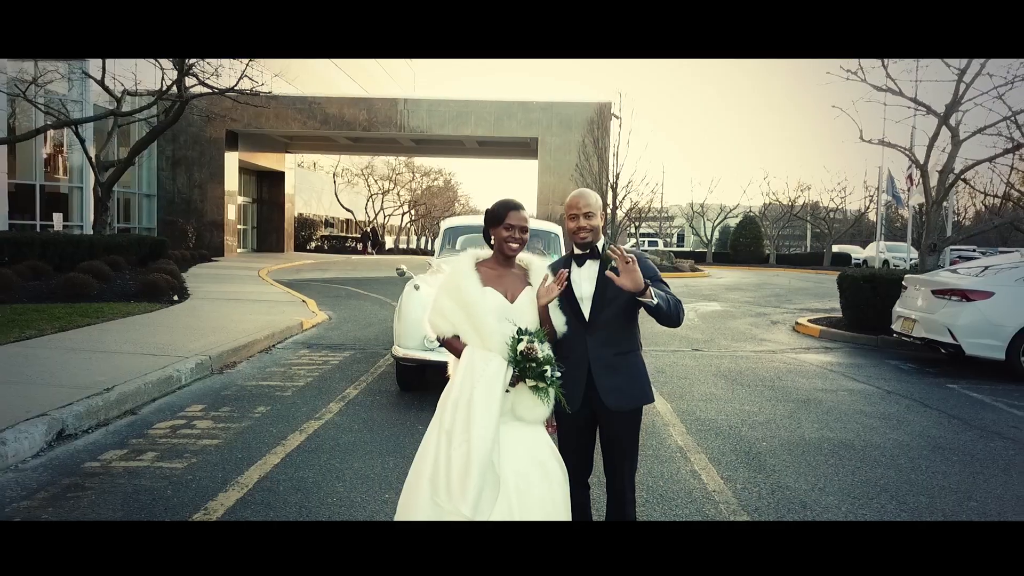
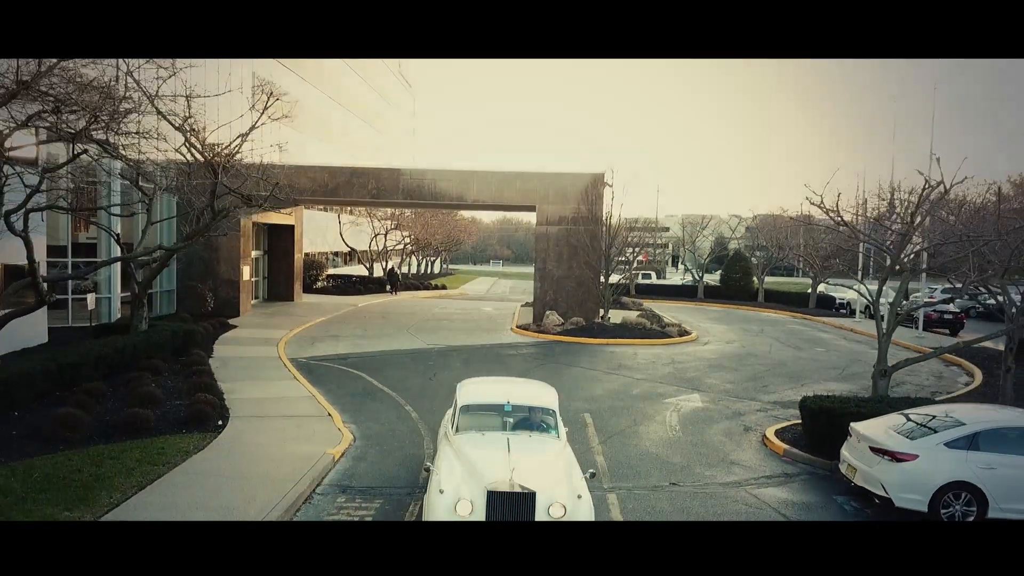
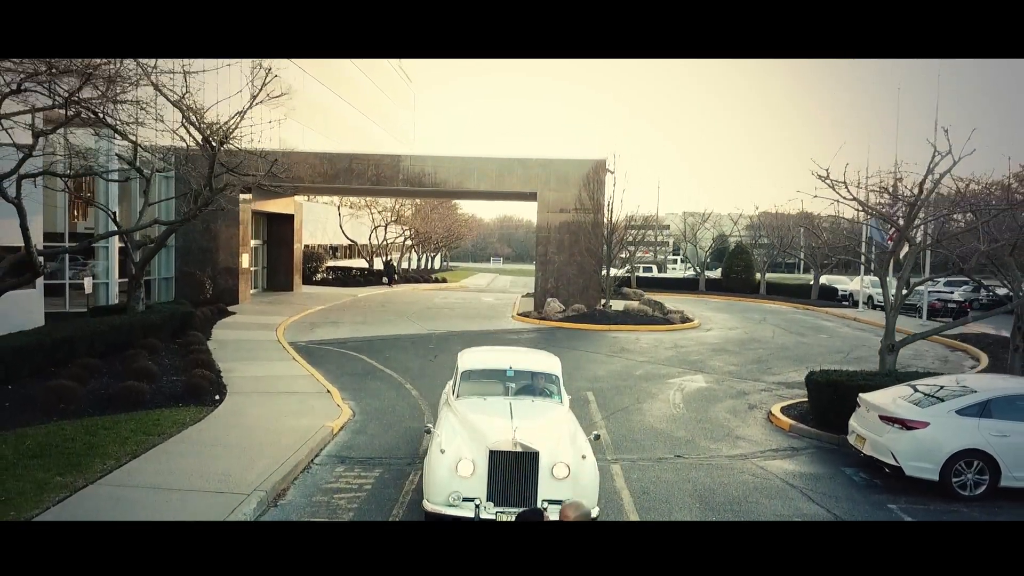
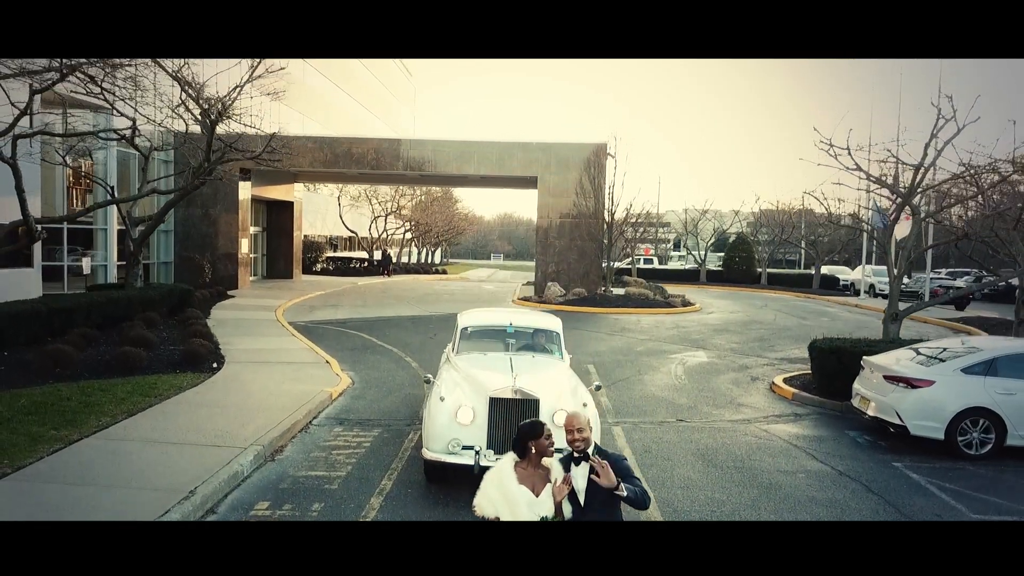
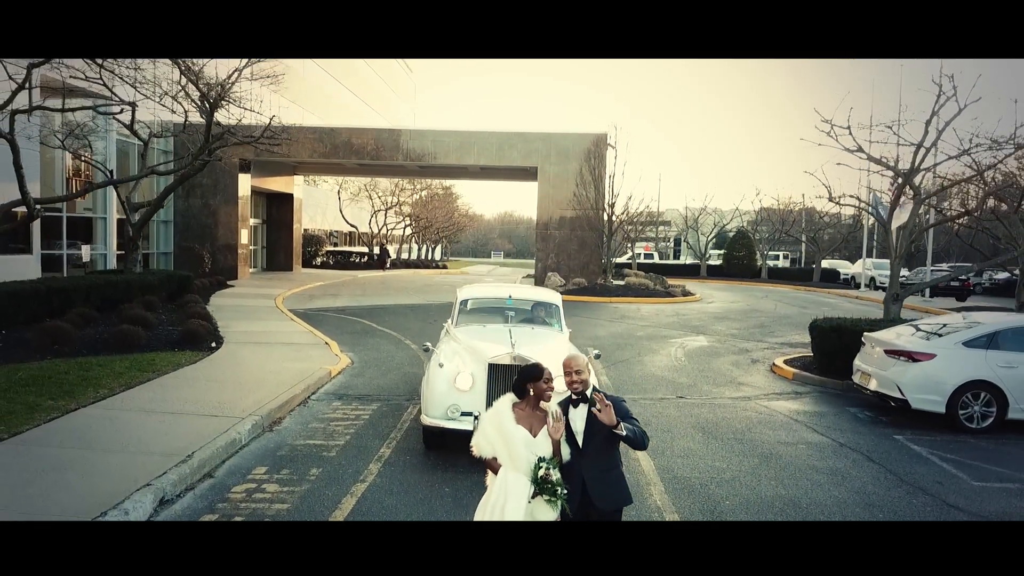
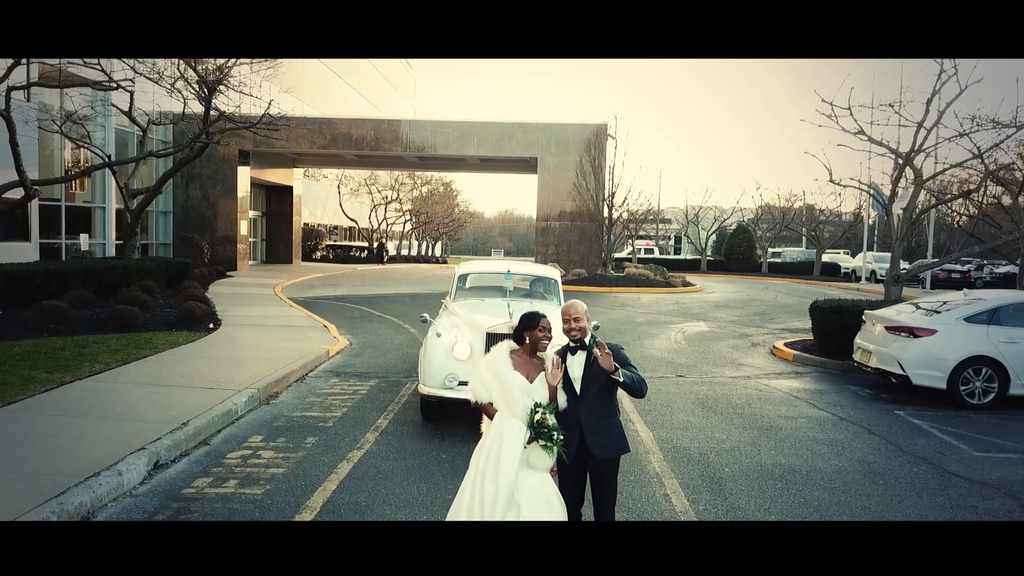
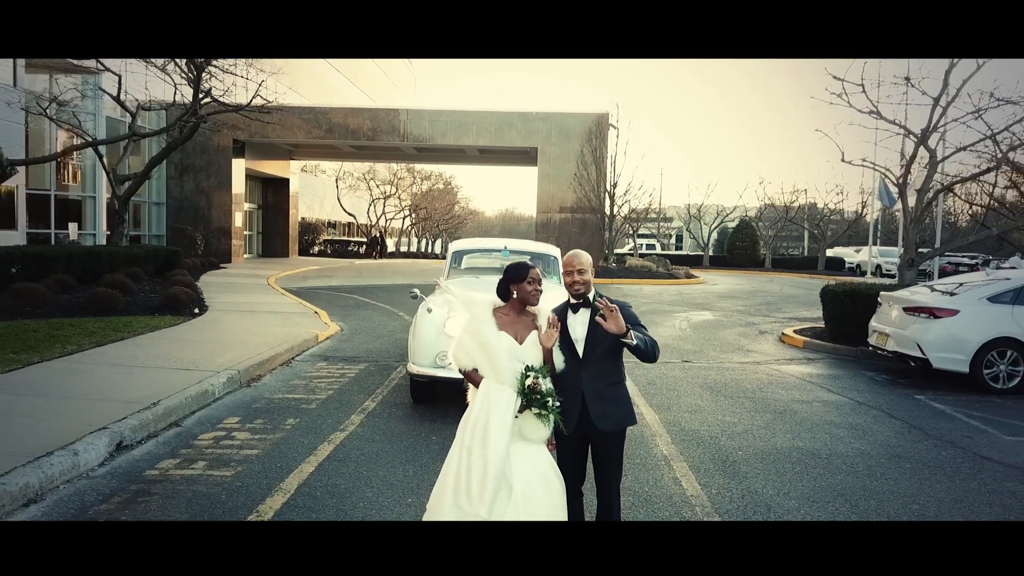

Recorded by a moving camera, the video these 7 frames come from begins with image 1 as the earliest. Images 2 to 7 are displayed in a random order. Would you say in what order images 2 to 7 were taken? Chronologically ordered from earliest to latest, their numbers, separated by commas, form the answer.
7, 6, 5, 4, 3, 2
